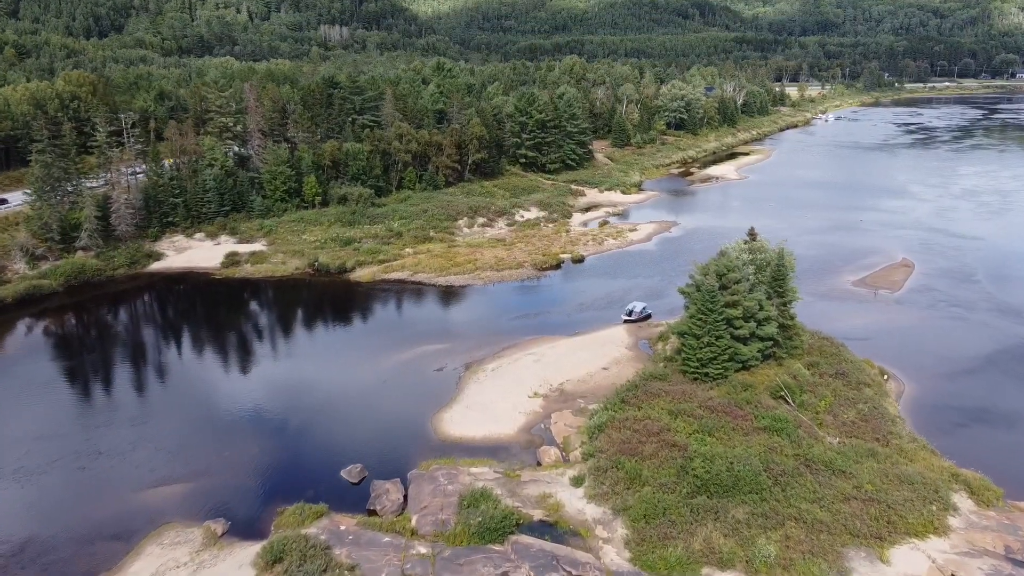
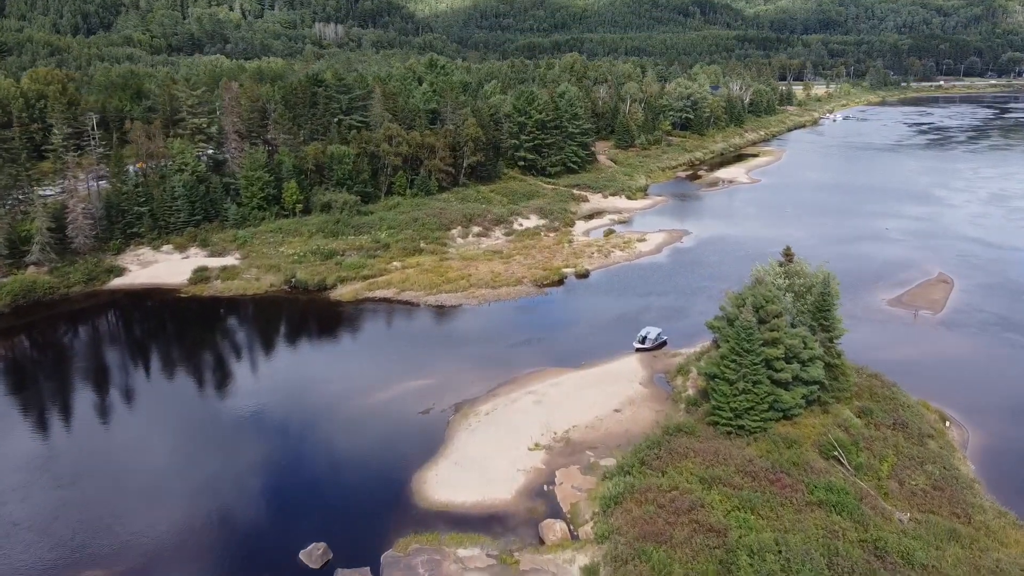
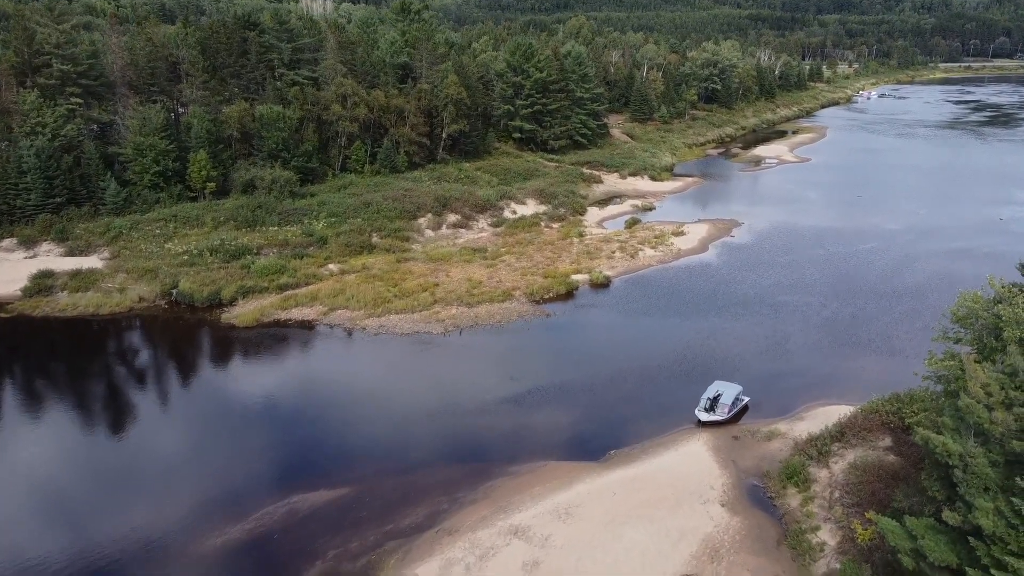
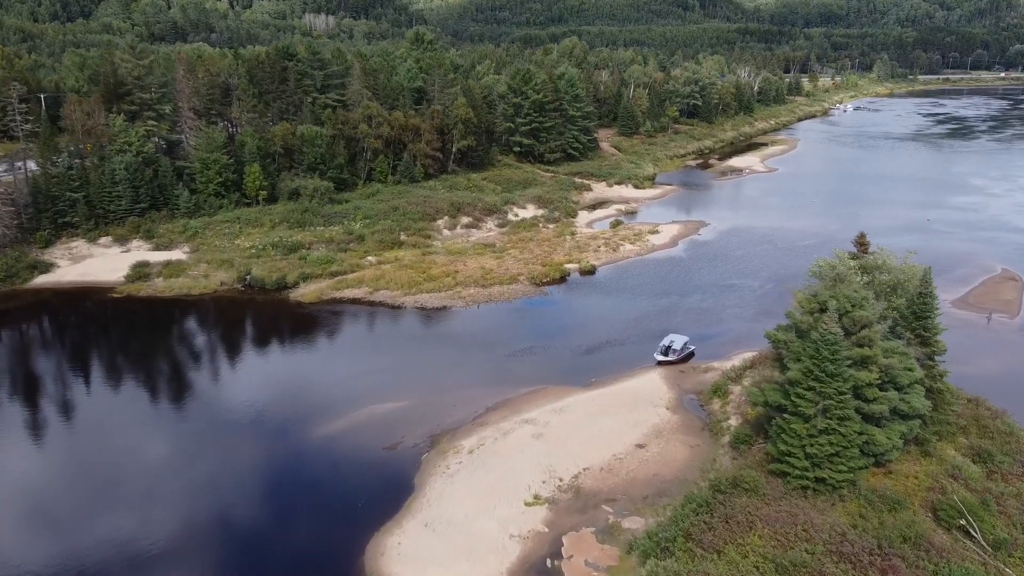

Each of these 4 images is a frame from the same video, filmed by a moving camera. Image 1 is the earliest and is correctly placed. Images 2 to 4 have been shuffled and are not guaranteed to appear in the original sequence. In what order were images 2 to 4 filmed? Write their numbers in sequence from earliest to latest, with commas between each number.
2, 4, 3
